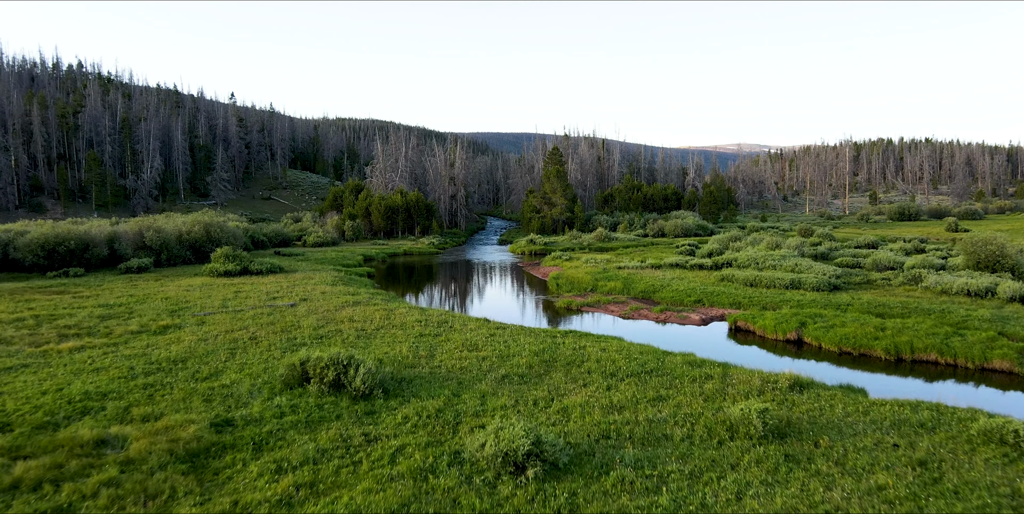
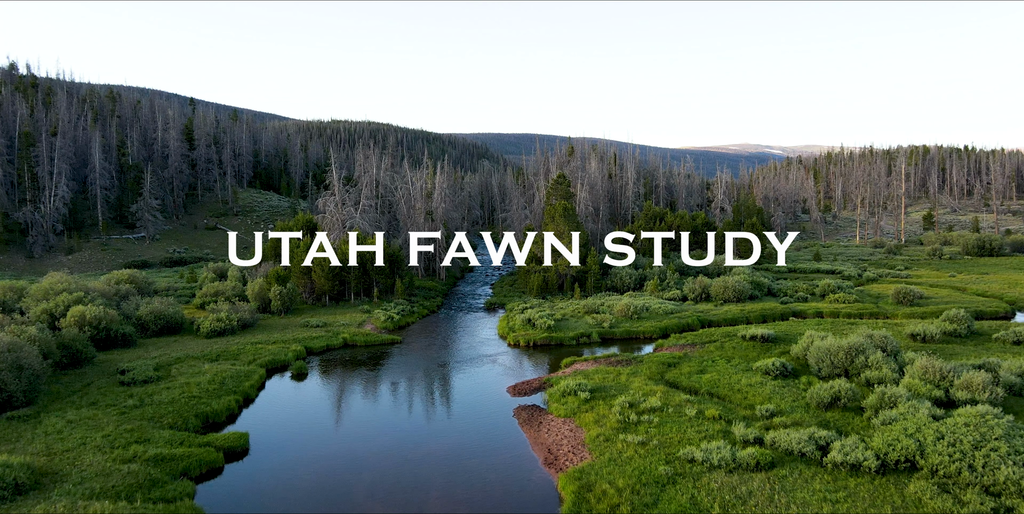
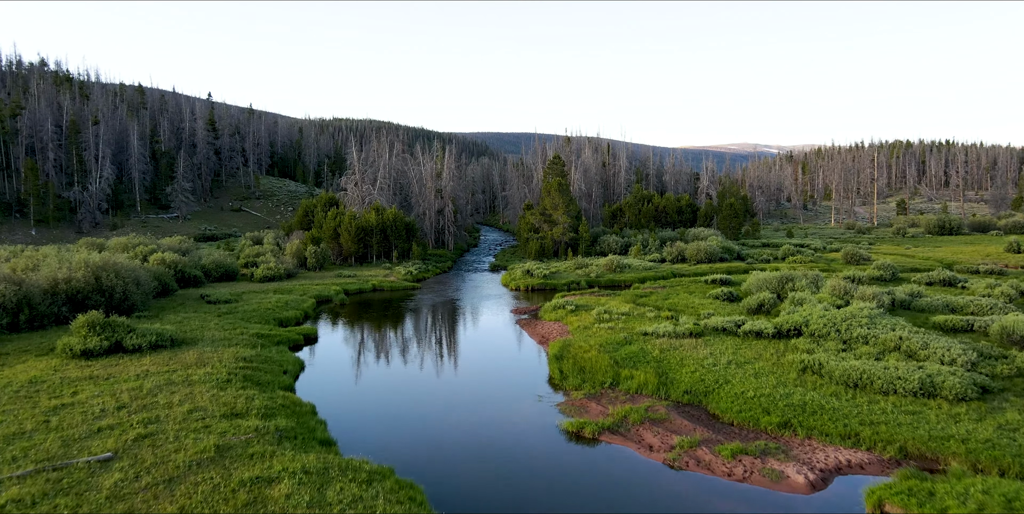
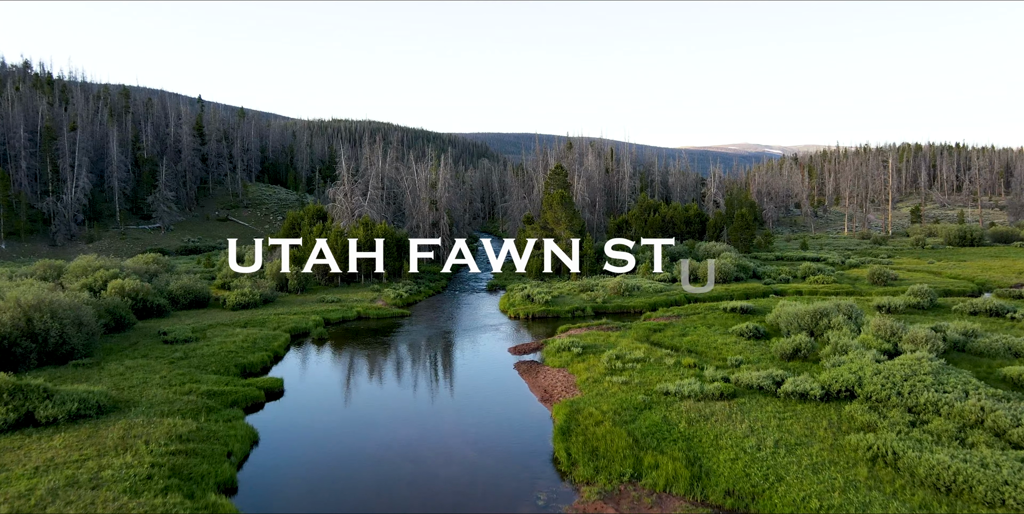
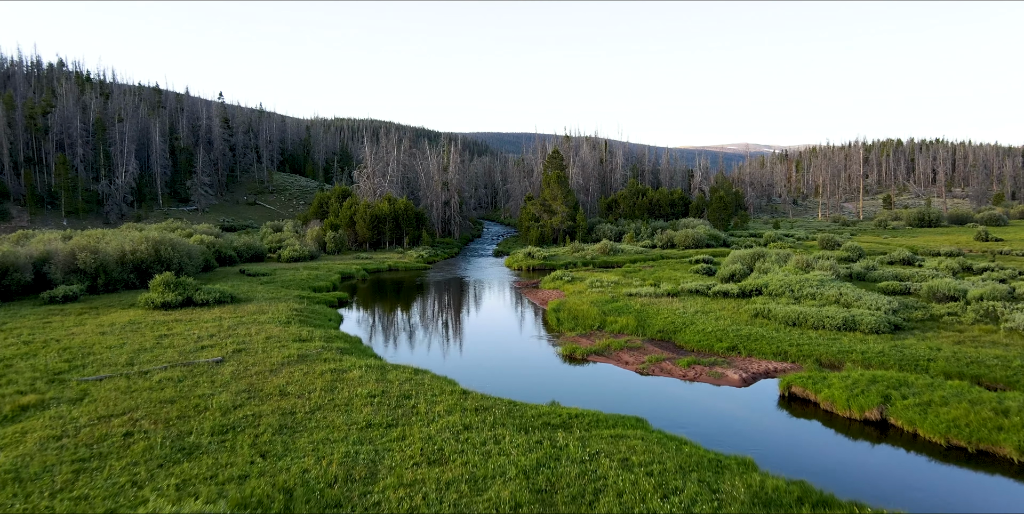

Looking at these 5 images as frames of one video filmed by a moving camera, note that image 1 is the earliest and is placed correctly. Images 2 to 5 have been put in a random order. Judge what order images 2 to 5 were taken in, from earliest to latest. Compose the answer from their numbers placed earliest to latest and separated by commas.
5, 3, 4, 2
